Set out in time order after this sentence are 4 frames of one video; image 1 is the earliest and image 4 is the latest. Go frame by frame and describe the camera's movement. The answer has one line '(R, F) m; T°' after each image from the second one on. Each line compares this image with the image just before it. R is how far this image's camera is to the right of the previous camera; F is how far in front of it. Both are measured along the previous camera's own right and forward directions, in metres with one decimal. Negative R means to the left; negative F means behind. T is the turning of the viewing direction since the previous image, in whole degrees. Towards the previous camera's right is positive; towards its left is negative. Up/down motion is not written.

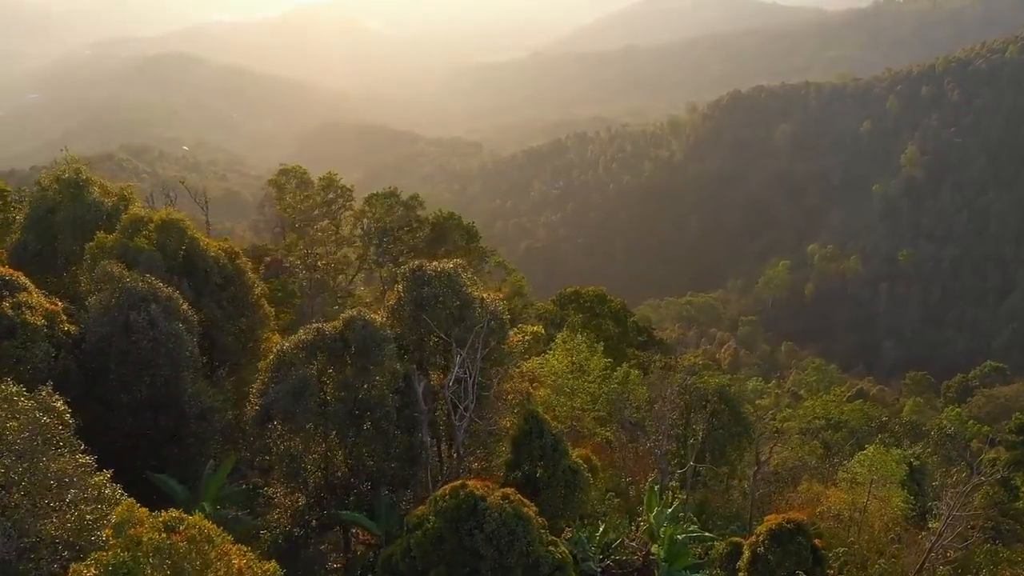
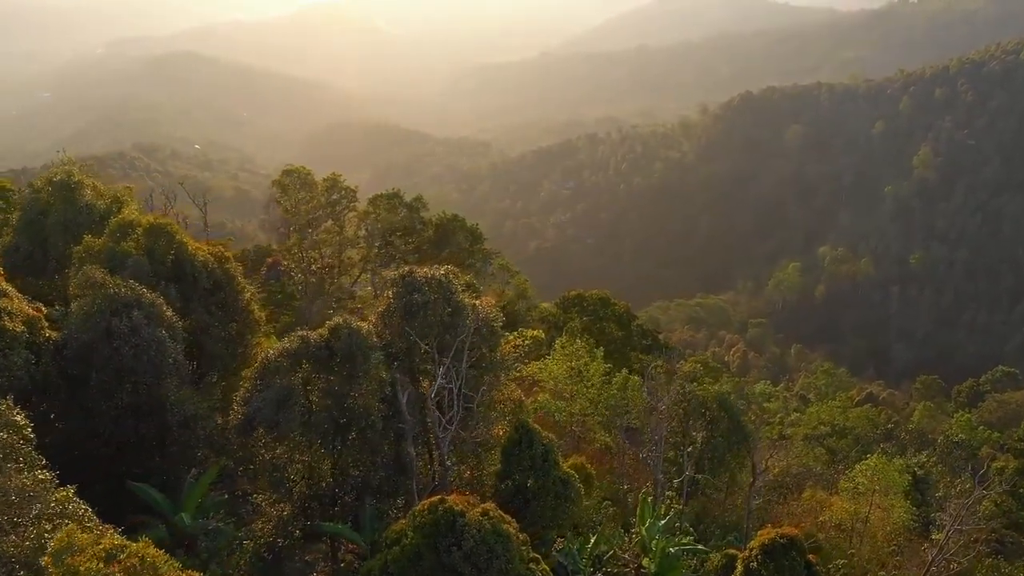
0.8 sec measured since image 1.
(+0.3, +0.2) m; -1°
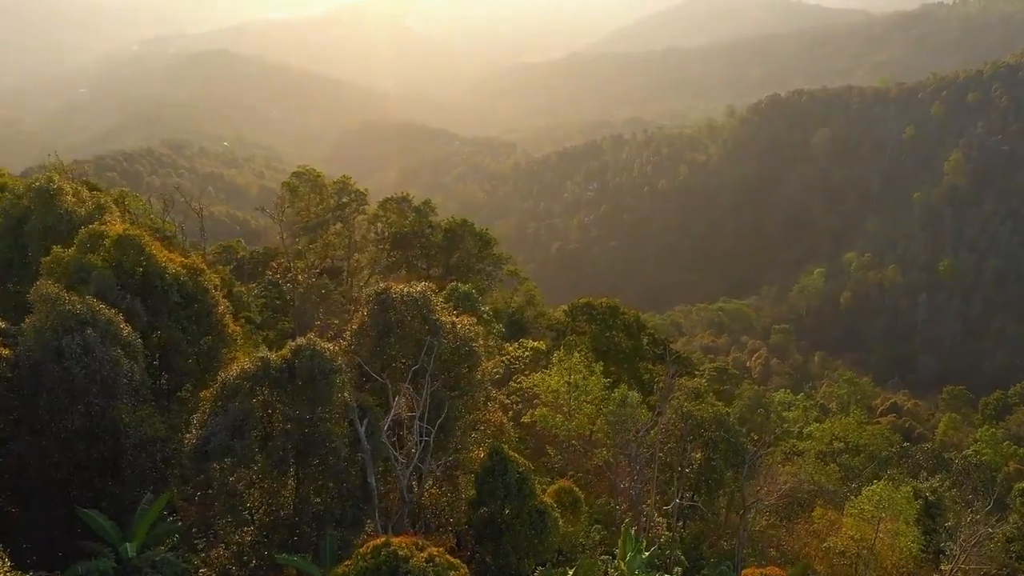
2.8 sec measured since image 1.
(+0.6, +0.5) m; -2°
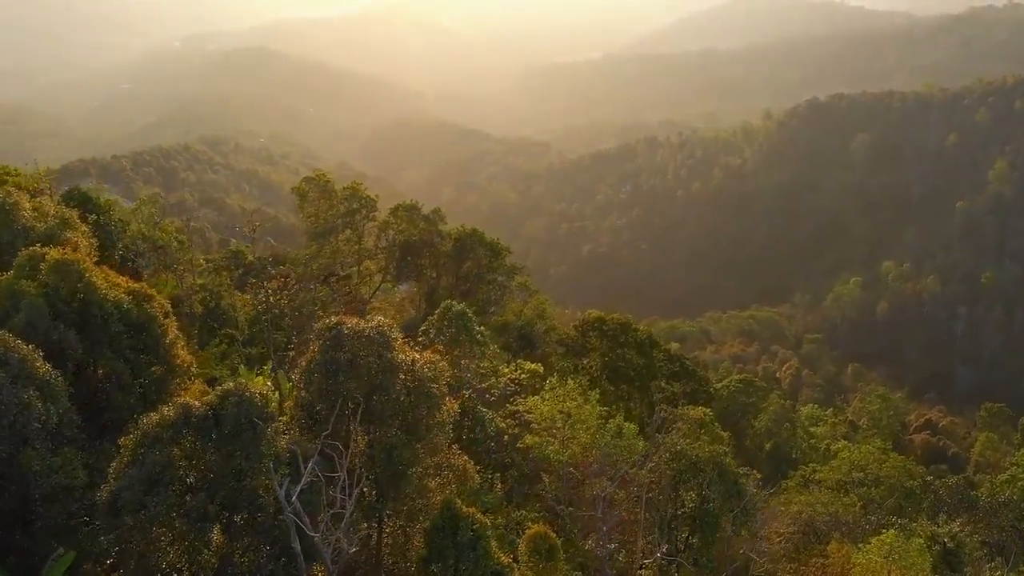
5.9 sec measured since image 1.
(+0.9, +0.9) m; -2°
